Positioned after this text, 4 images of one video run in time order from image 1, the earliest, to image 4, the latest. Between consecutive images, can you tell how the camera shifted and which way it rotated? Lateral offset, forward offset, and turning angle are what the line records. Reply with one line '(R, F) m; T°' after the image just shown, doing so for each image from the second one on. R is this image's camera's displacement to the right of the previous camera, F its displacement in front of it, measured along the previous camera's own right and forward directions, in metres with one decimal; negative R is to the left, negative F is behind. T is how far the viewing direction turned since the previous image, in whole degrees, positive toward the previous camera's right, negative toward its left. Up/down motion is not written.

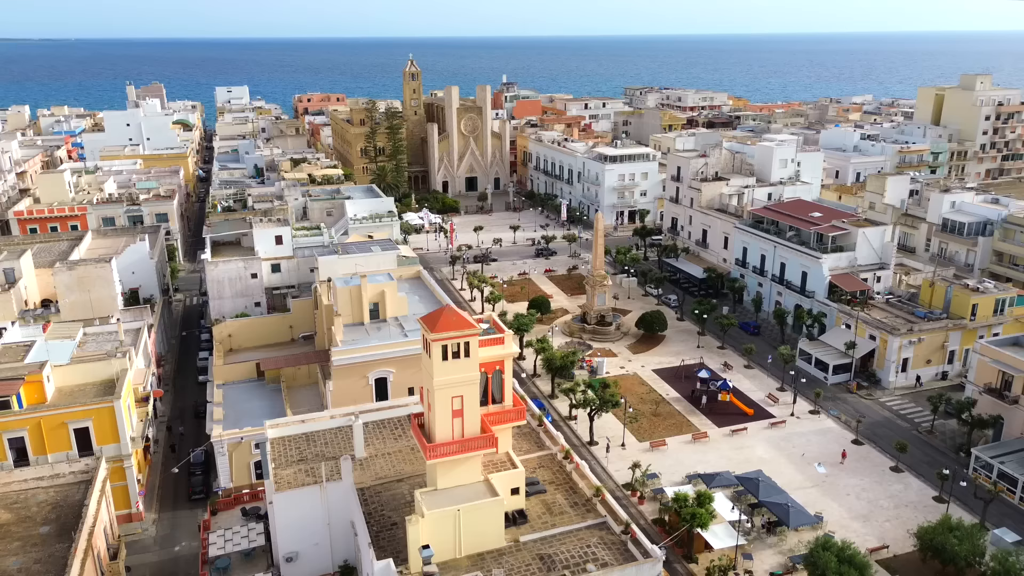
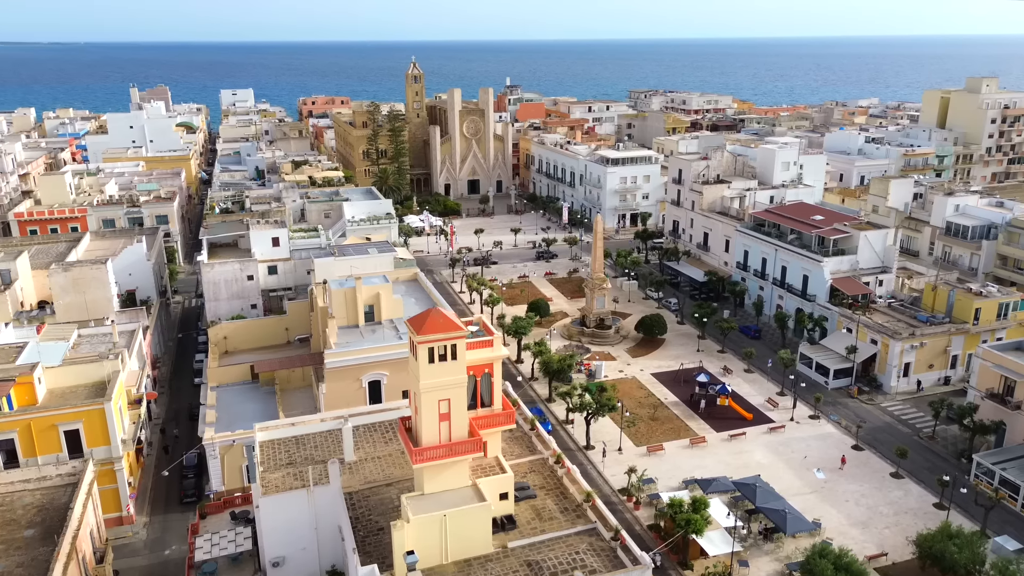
(+0.5, +0.3) m; 0°
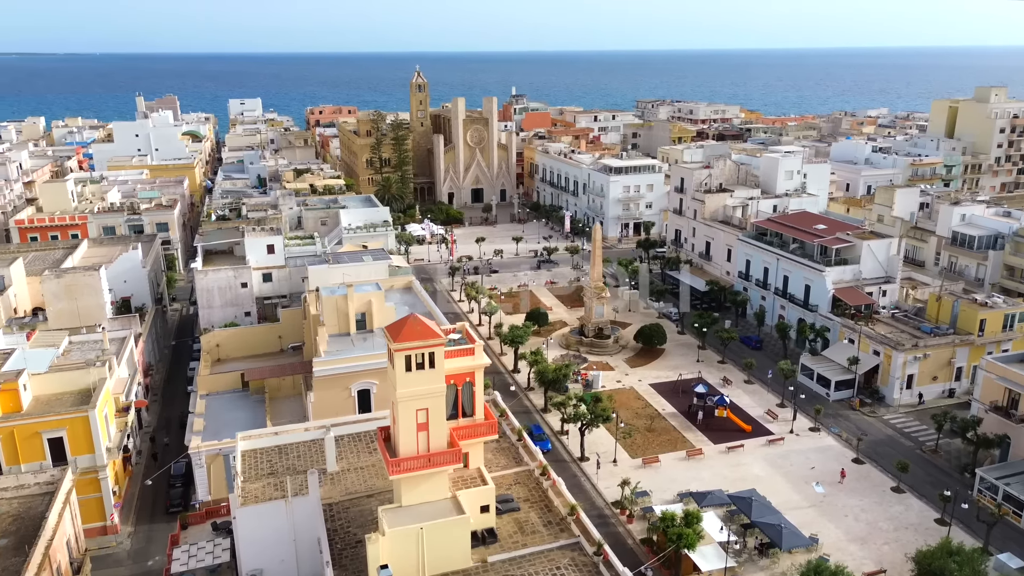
(+0.8, +0.5) m; -1°
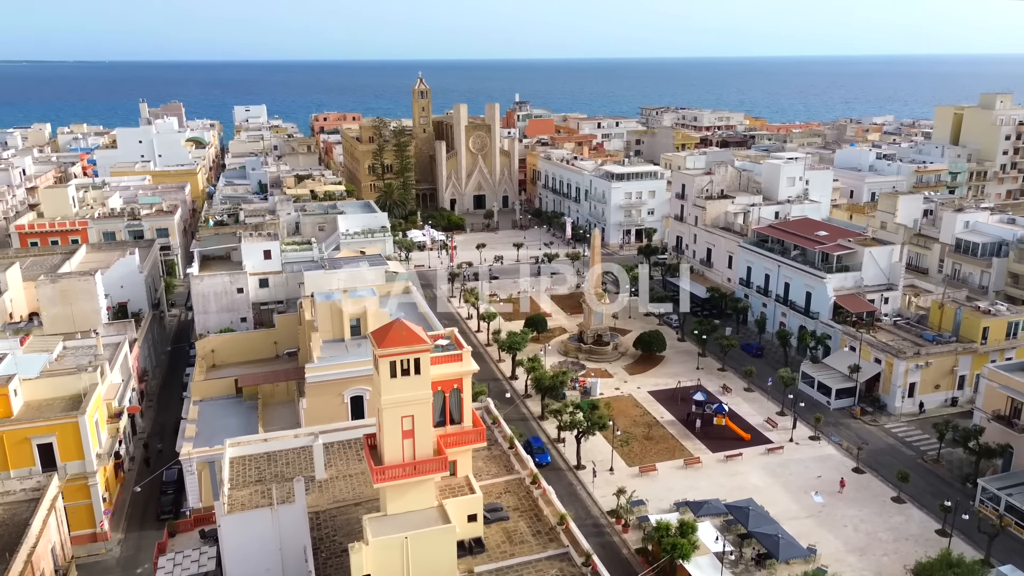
(+0.5, +0.3) m; 0°
